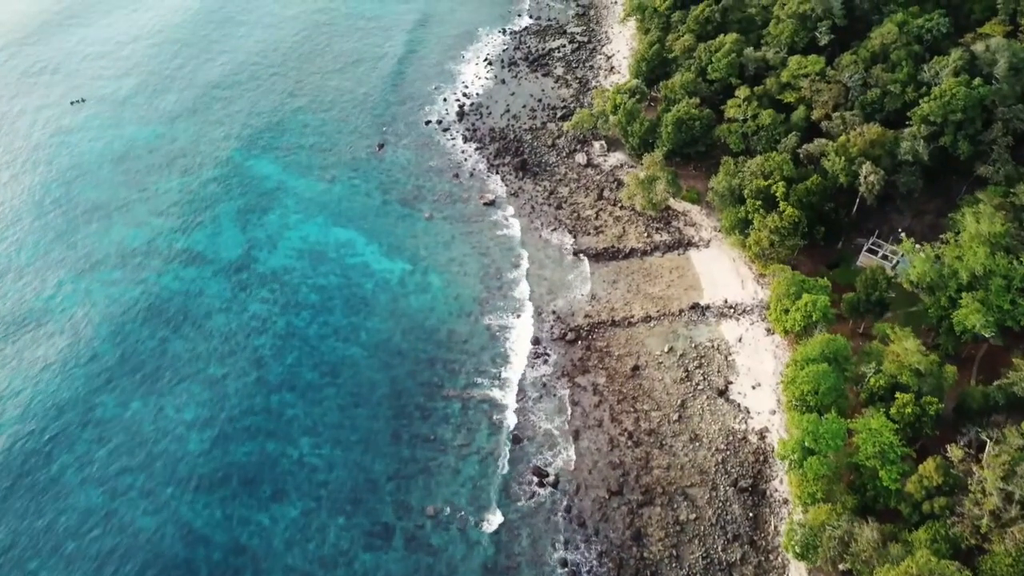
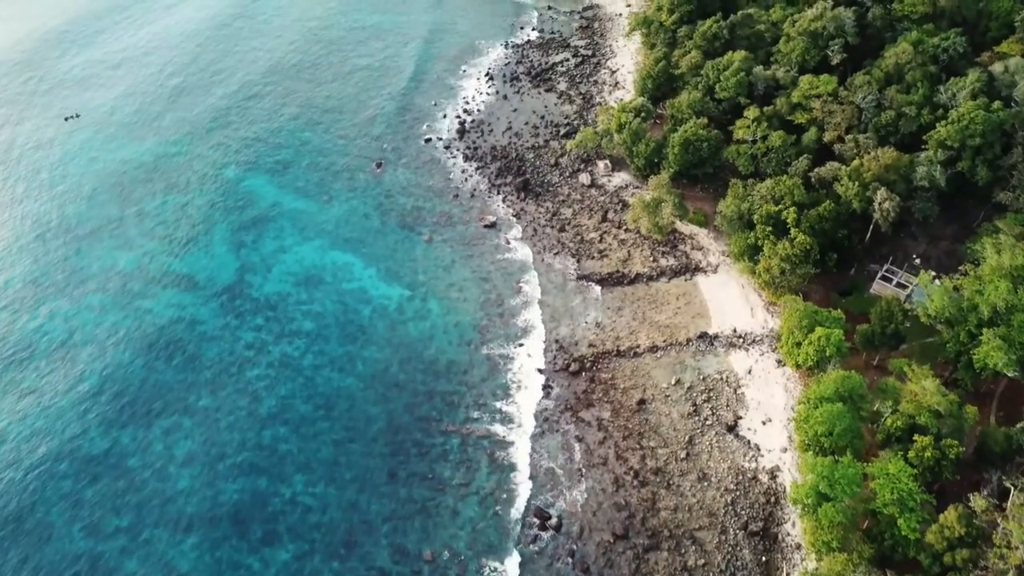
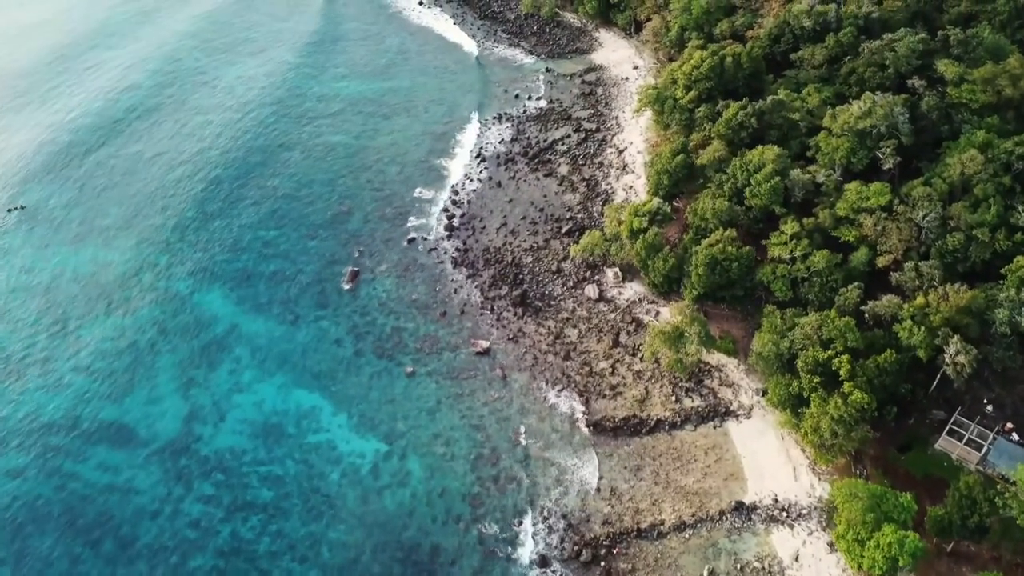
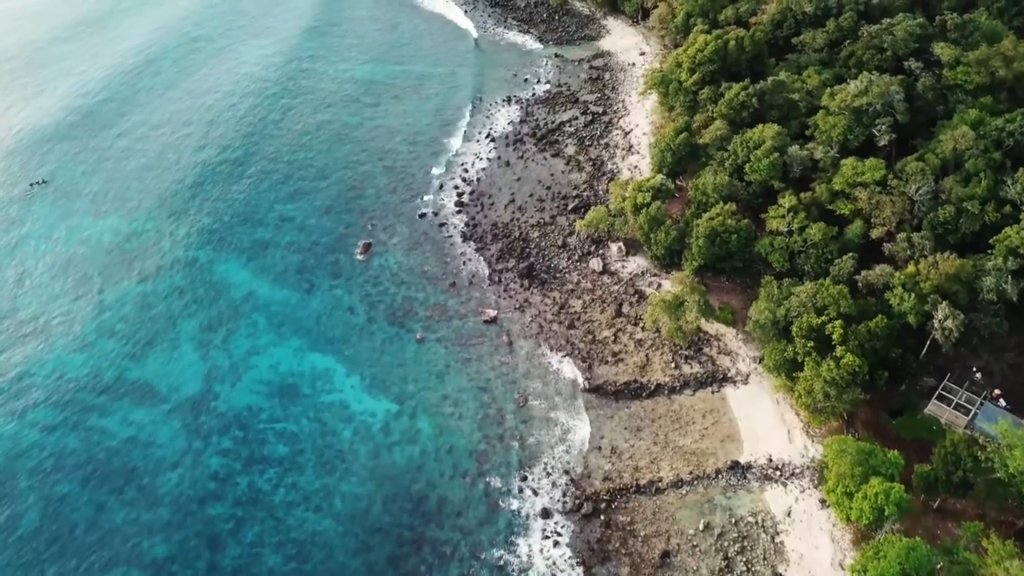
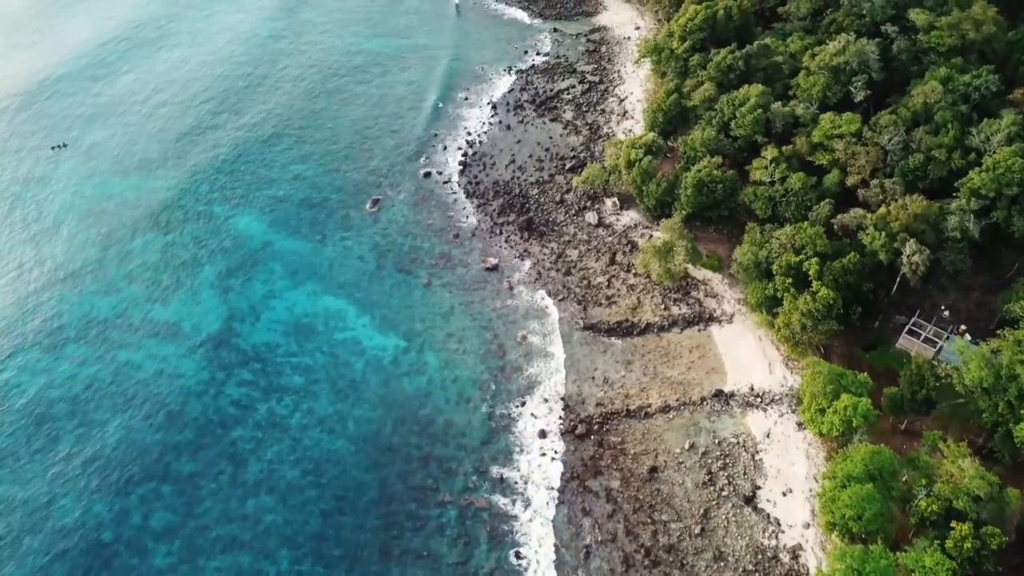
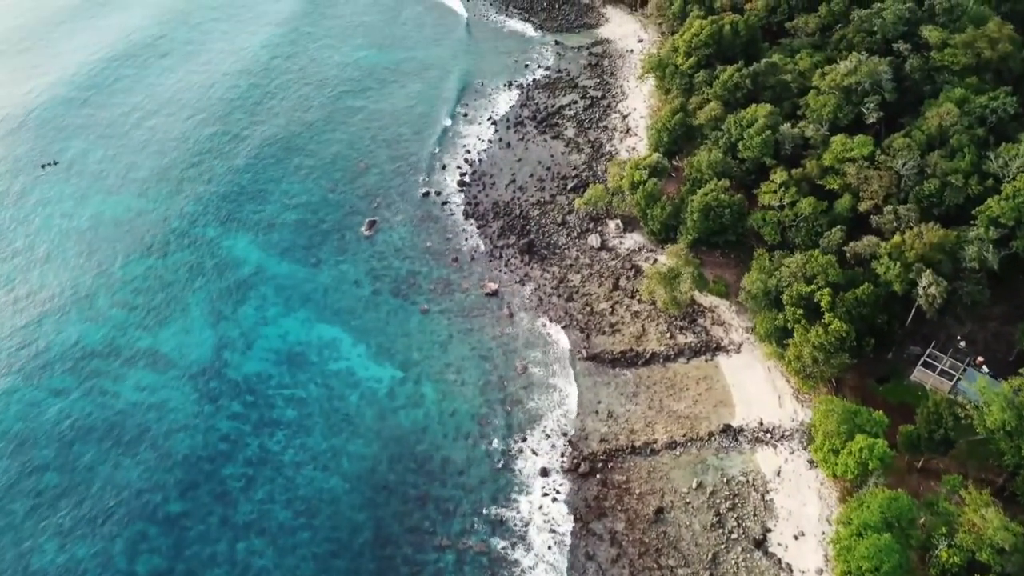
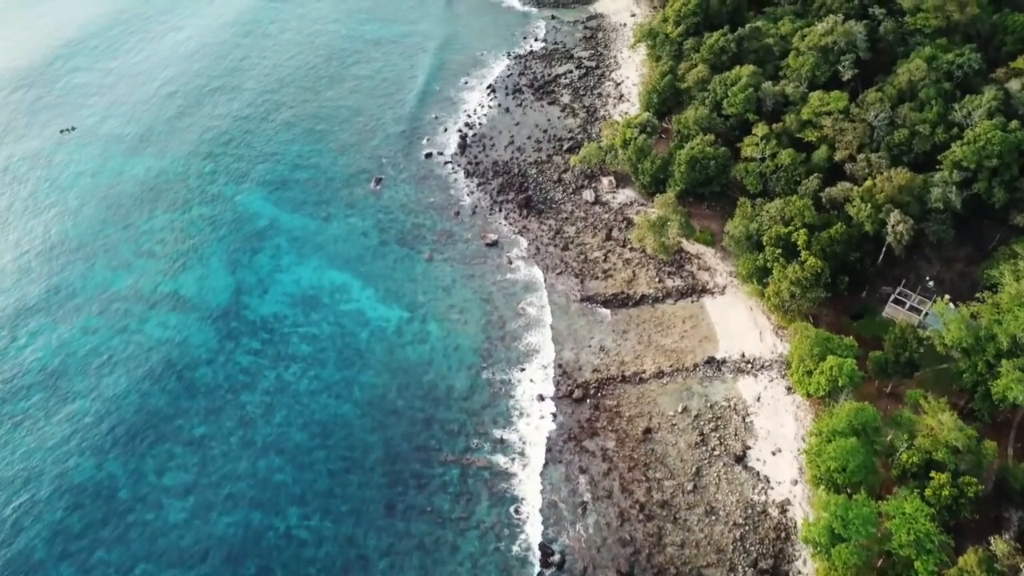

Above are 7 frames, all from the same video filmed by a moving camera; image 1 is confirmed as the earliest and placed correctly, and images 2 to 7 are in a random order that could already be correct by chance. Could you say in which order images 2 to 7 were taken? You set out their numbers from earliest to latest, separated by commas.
2, 7, 5, 6, 4, 3
